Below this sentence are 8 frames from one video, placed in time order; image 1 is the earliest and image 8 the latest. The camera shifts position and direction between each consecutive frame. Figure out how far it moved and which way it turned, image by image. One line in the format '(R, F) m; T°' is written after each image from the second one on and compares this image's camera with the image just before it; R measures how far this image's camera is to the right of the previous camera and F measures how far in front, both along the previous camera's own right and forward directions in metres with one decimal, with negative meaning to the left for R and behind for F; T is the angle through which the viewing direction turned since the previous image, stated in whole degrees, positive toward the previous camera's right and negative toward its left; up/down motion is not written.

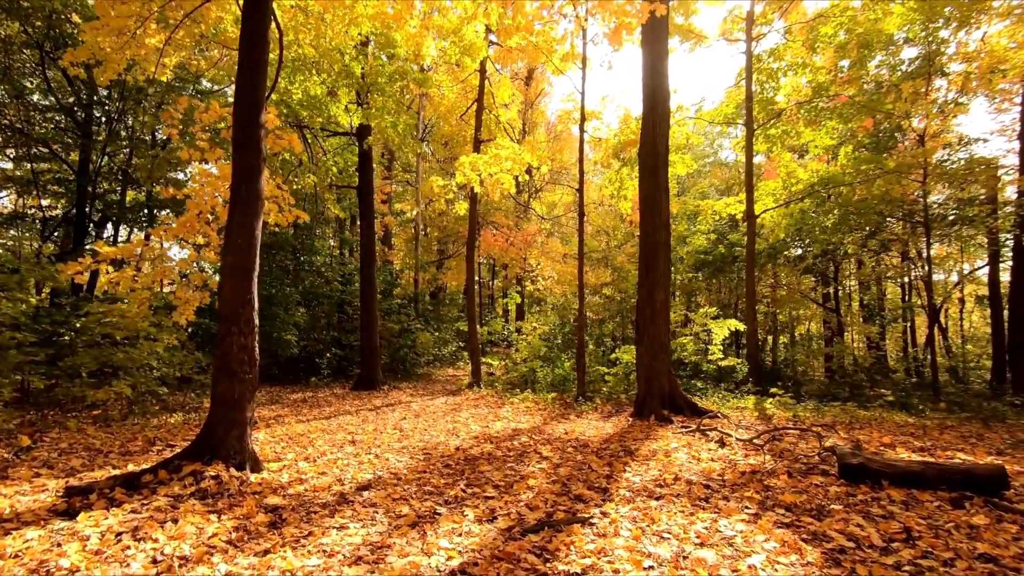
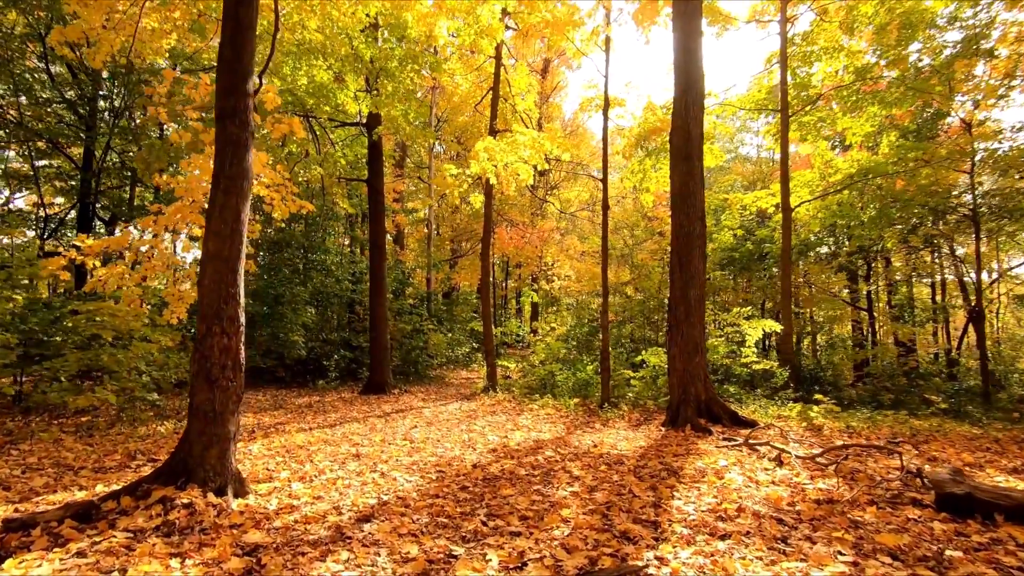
(-0.1, +0.7) m; -2°
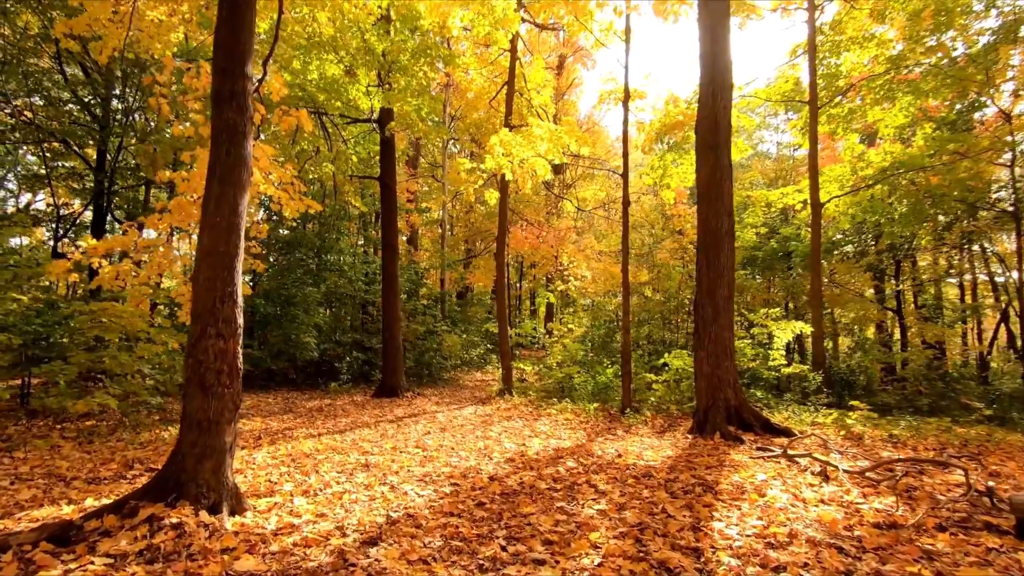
(-0.1, +0.3) m; -2°
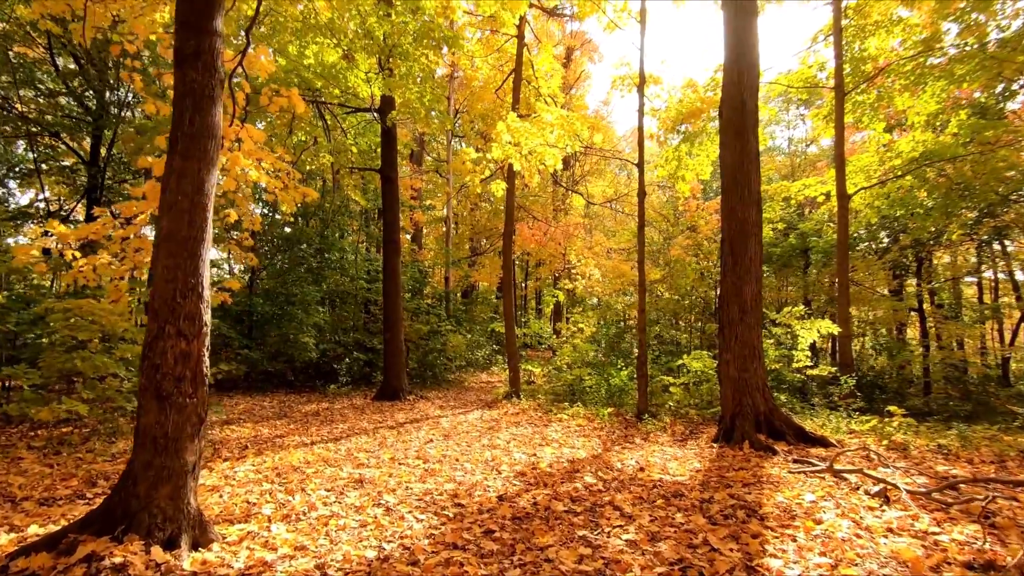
(-0.1, +0.5) m; -1°
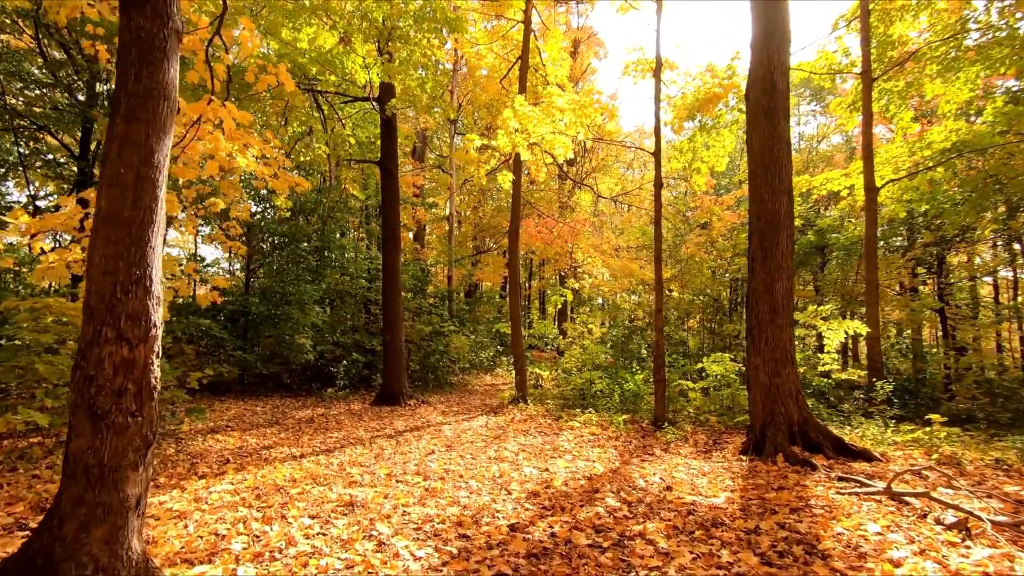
(-0.1, +0.5) m; 0°
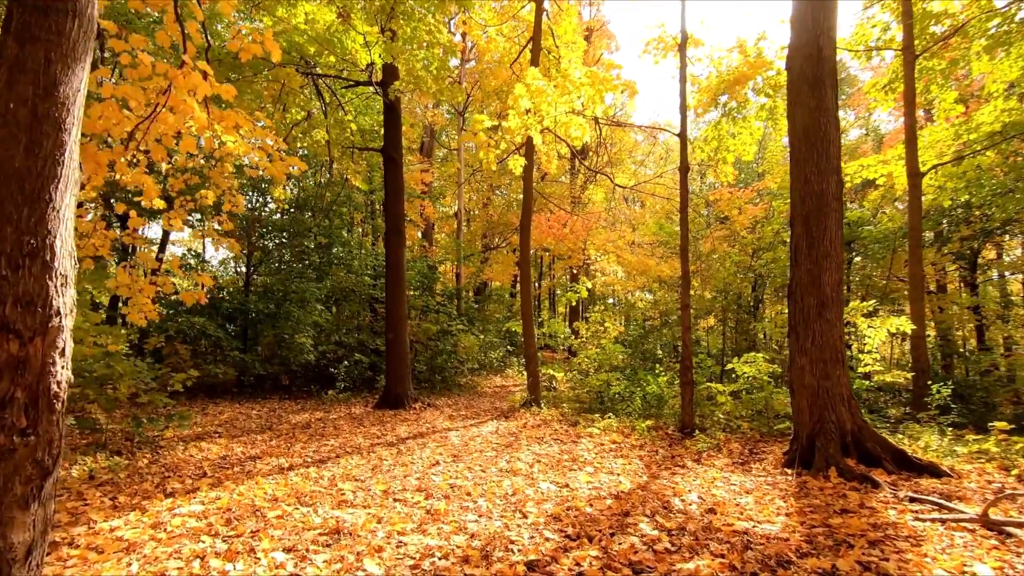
(-0.1, +0.6) m; -1°
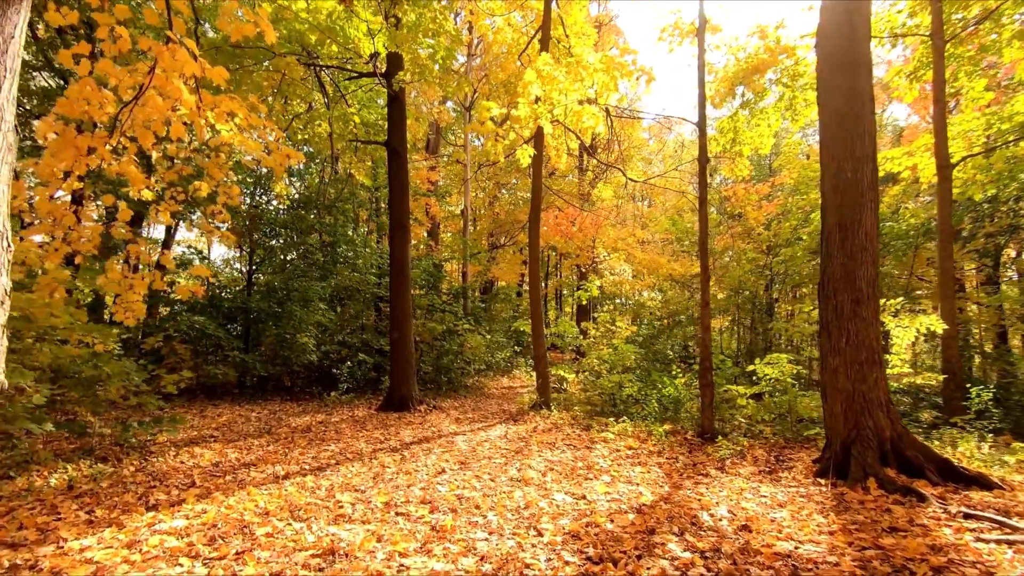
(-0.1, +0.3) m; -1°
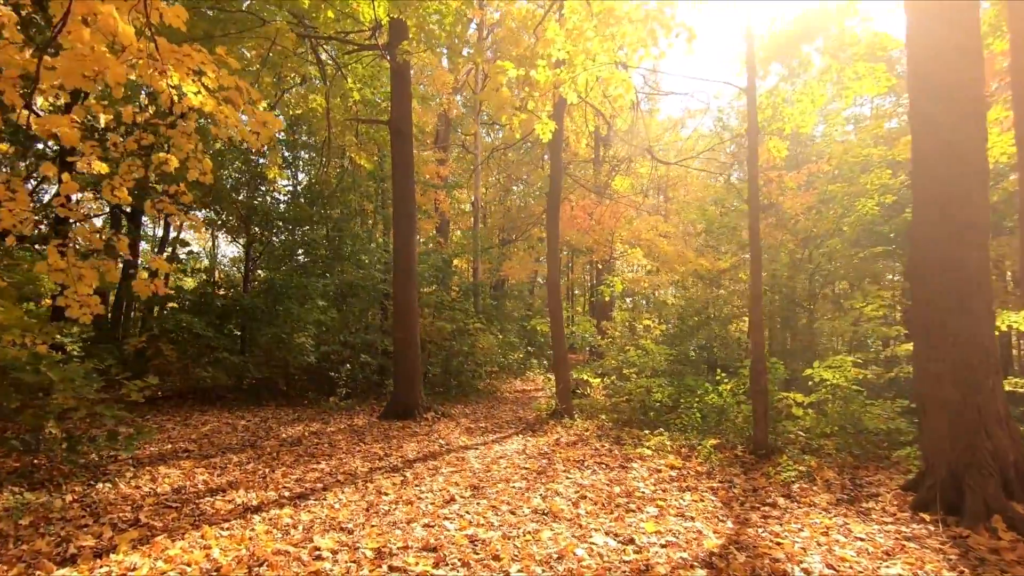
(-0.1, +0.9) m; -1°
